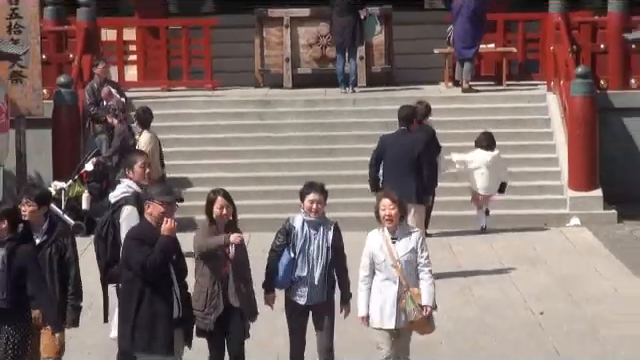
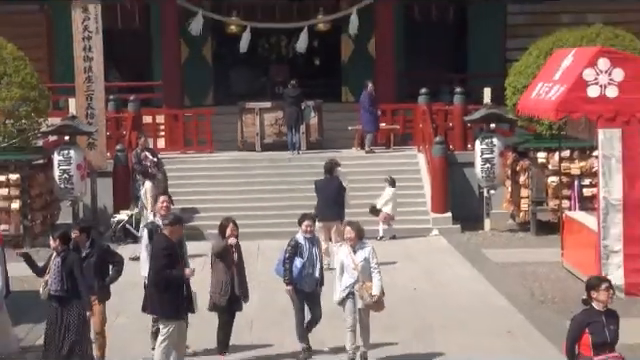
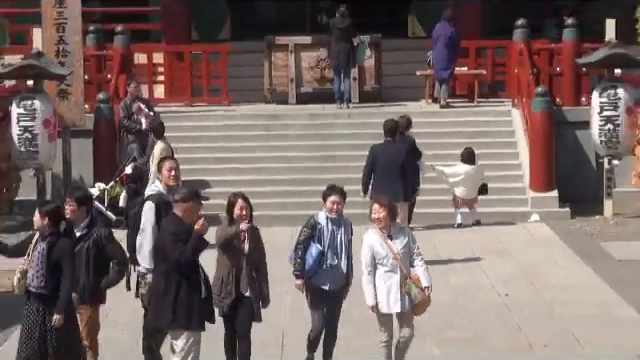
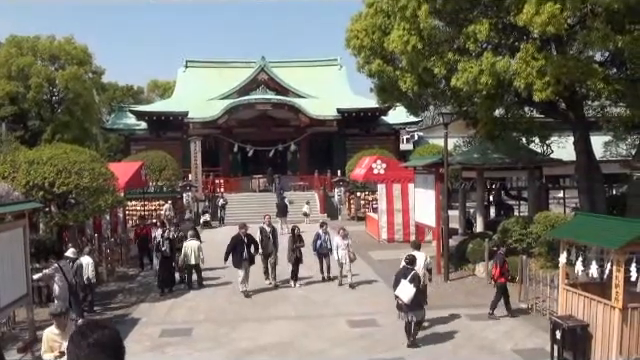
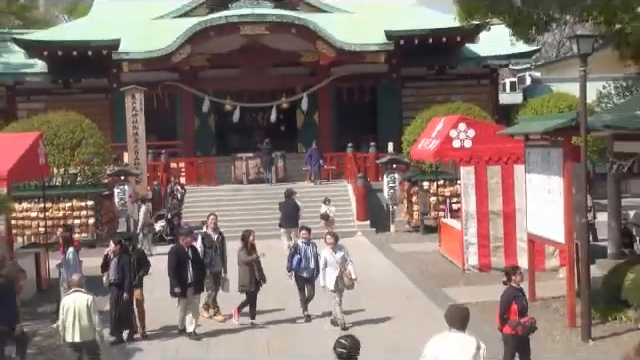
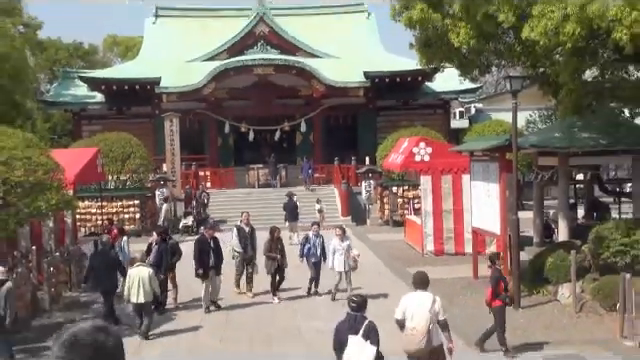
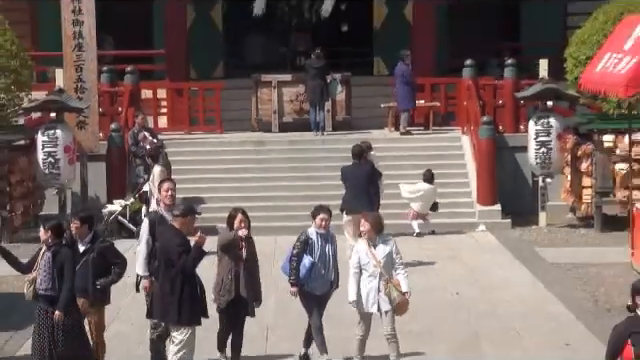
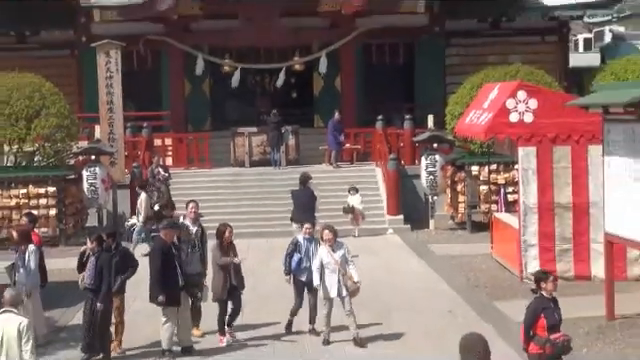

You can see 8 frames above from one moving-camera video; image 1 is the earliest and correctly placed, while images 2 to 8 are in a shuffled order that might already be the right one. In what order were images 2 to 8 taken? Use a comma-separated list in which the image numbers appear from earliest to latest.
3, 7, 2, 8, 5, 6, 4
